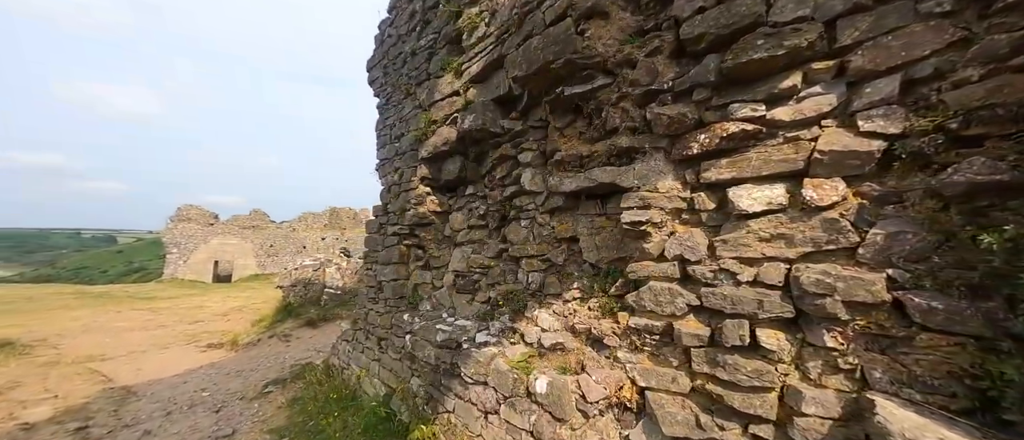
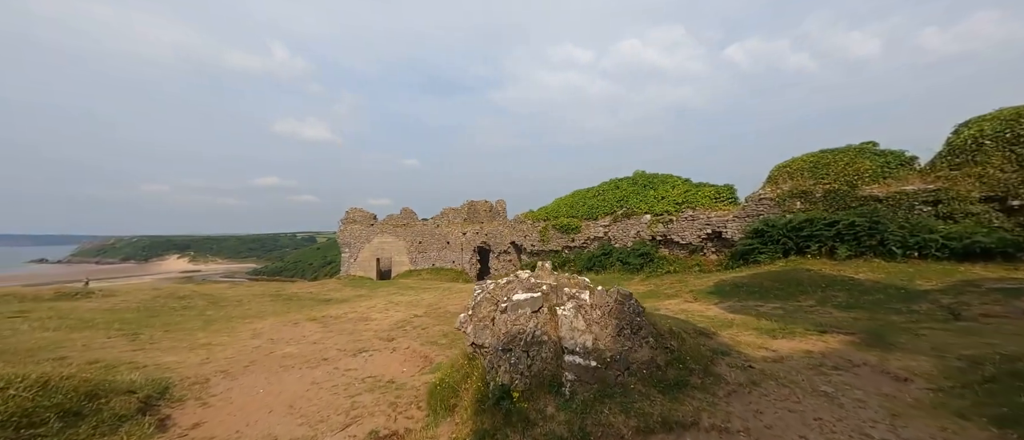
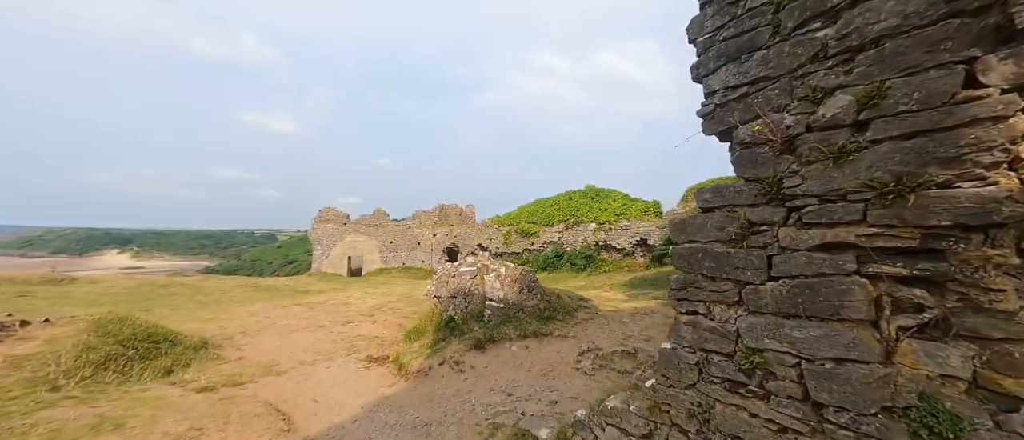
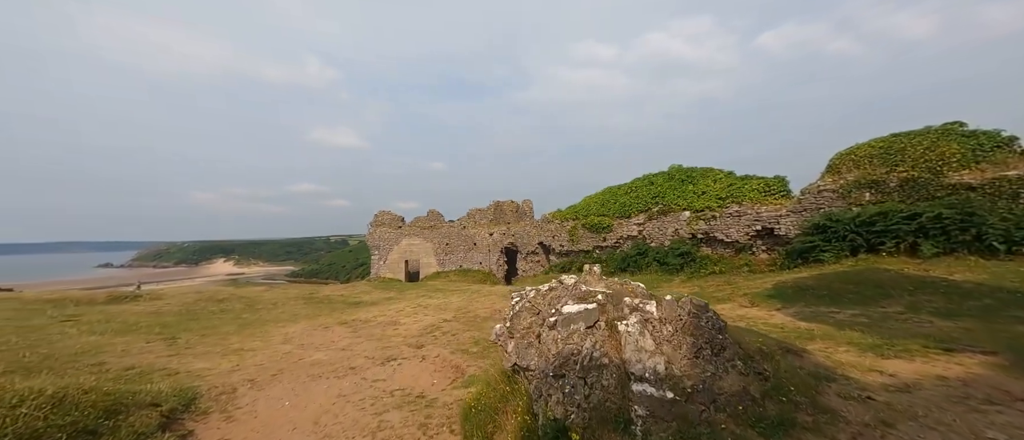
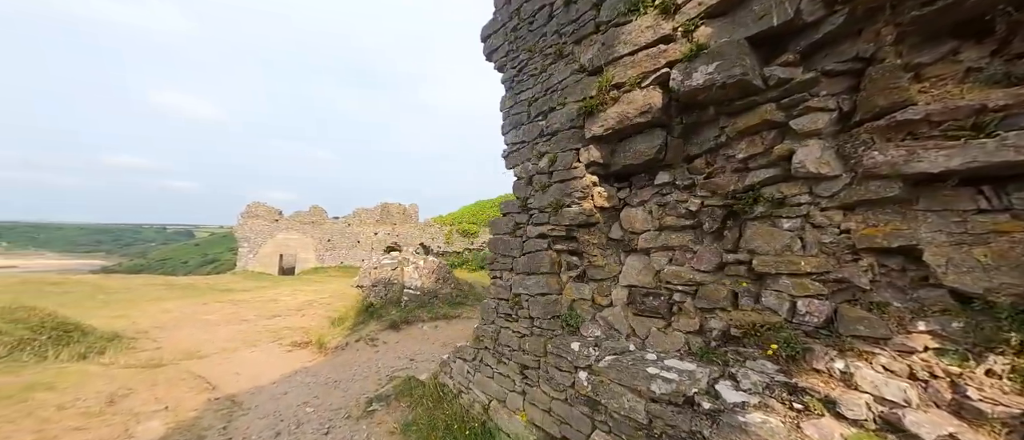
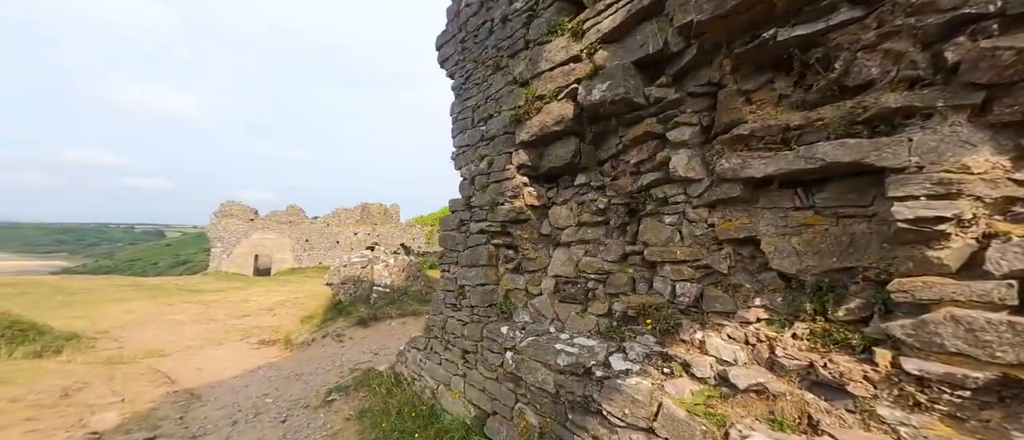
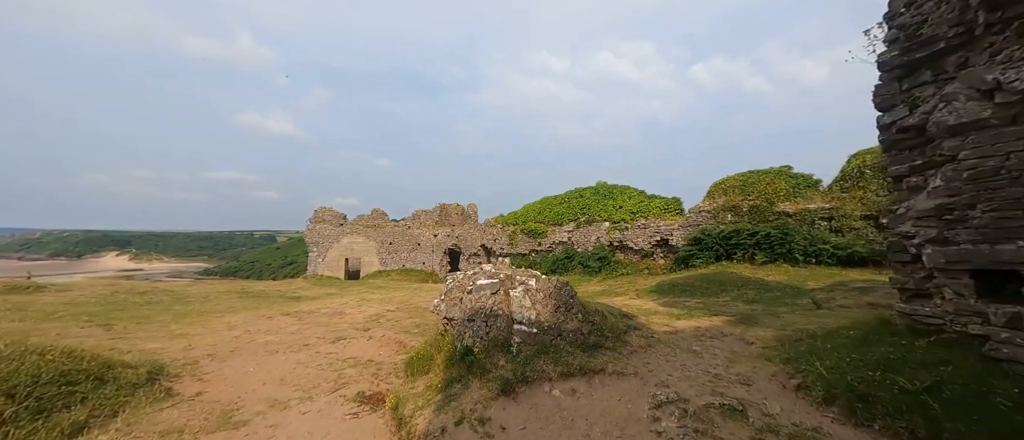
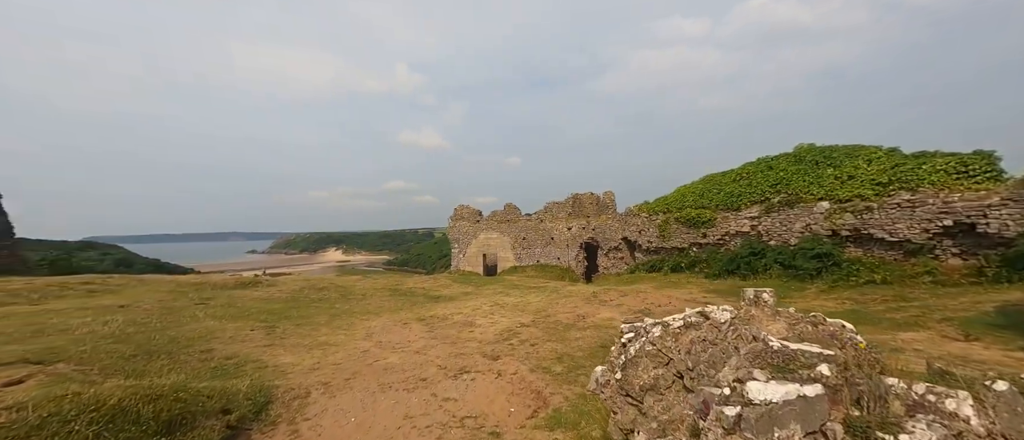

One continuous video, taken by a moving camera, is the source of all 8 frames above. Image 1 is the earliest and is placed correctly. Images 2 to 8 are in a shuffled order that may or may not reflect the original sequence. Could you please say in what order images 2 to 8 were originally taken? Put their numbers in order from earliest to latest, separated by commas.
6, 5, 3, 7, 2, 4, 8
